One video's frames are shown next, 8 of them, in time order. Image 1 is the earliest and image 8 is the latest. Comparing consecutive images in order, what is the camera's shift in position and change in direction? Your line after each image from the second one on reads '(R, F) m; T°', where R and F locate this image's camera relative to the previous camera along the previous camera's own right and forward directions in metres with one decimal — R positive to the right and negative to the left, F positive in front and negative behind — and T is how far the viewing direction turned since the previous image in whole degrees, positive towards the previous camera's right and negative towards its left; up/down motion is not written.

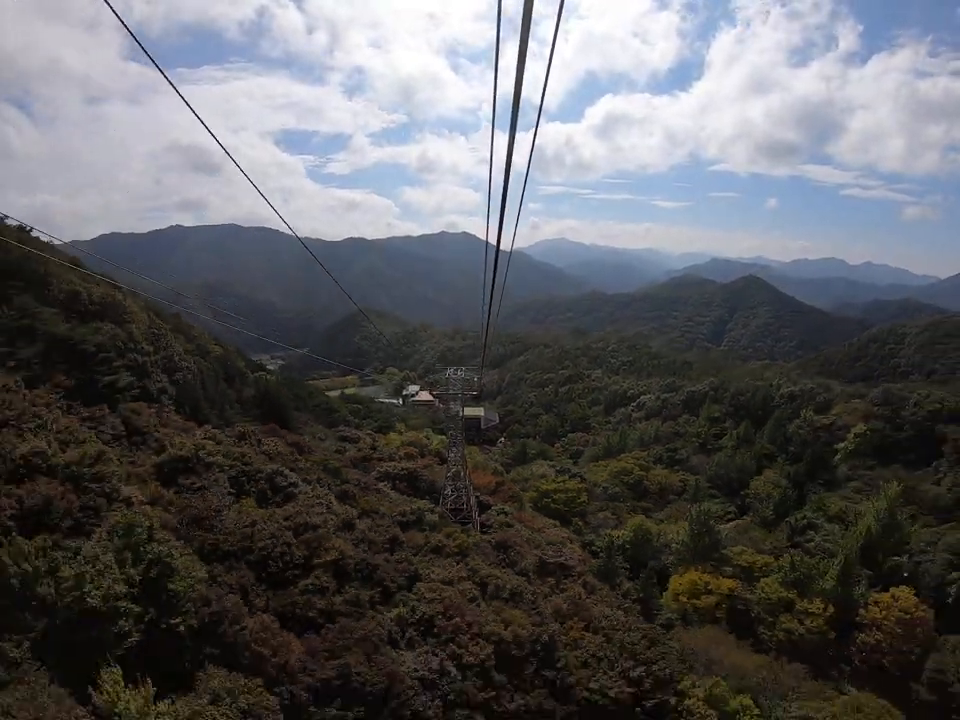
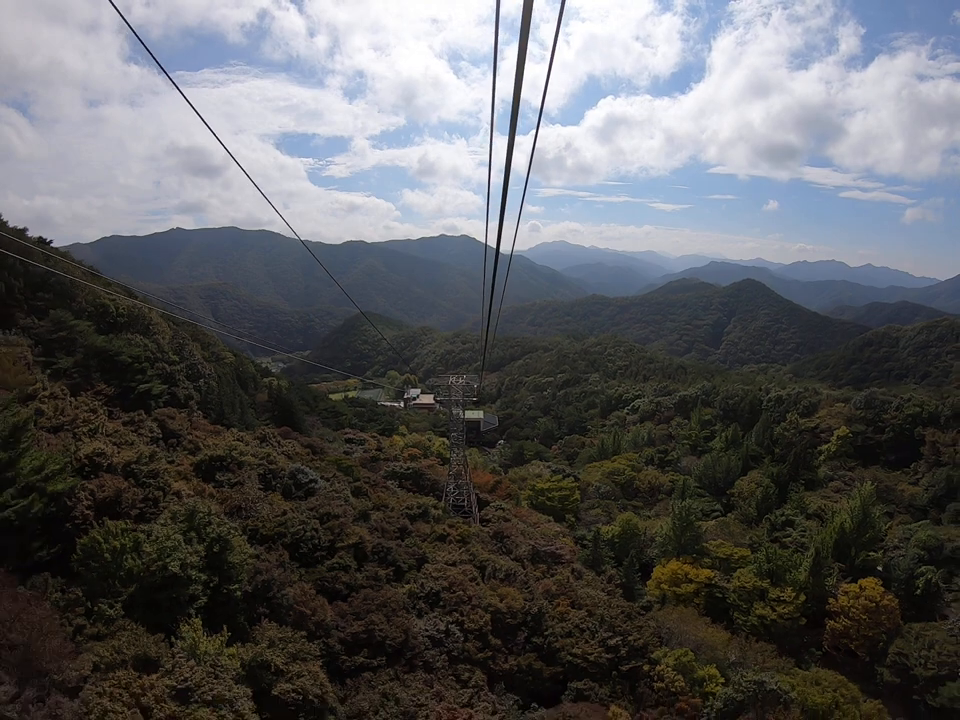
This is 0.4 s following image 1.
(0.0, -1.3) m; 0°
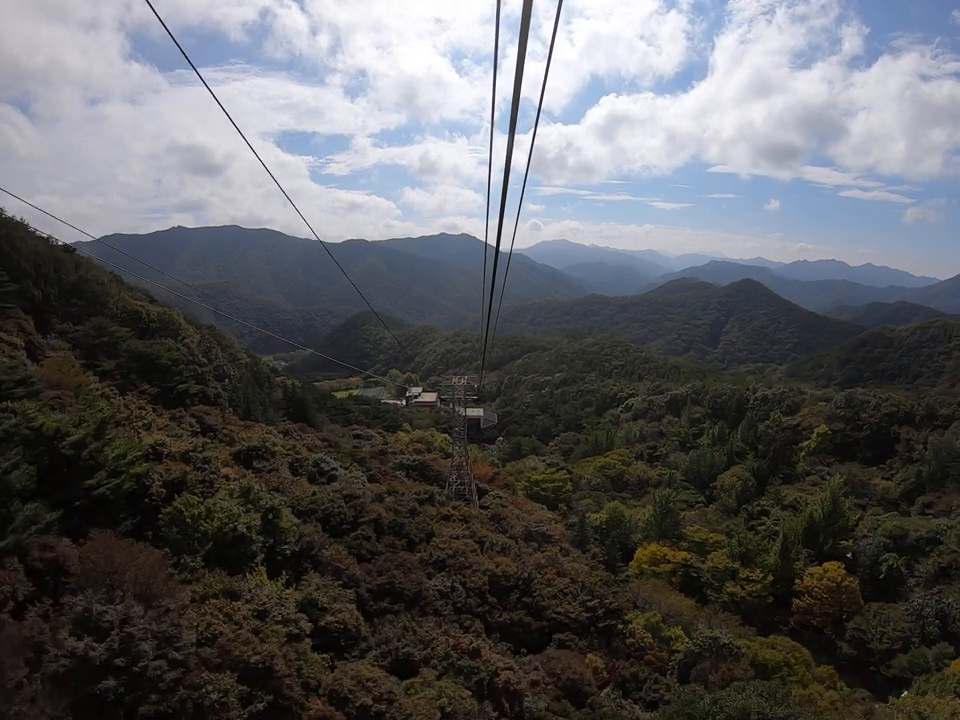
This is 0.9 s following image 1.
(0.0, -1.6) m; 0°
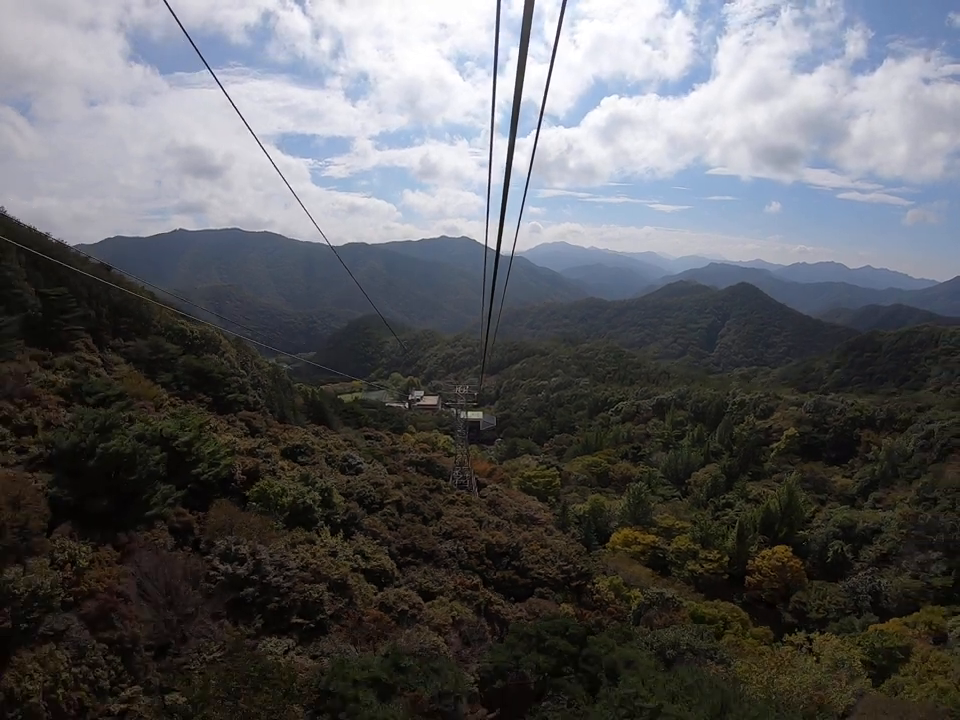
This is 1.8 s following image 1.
(0.0, -3.0) m; 0°
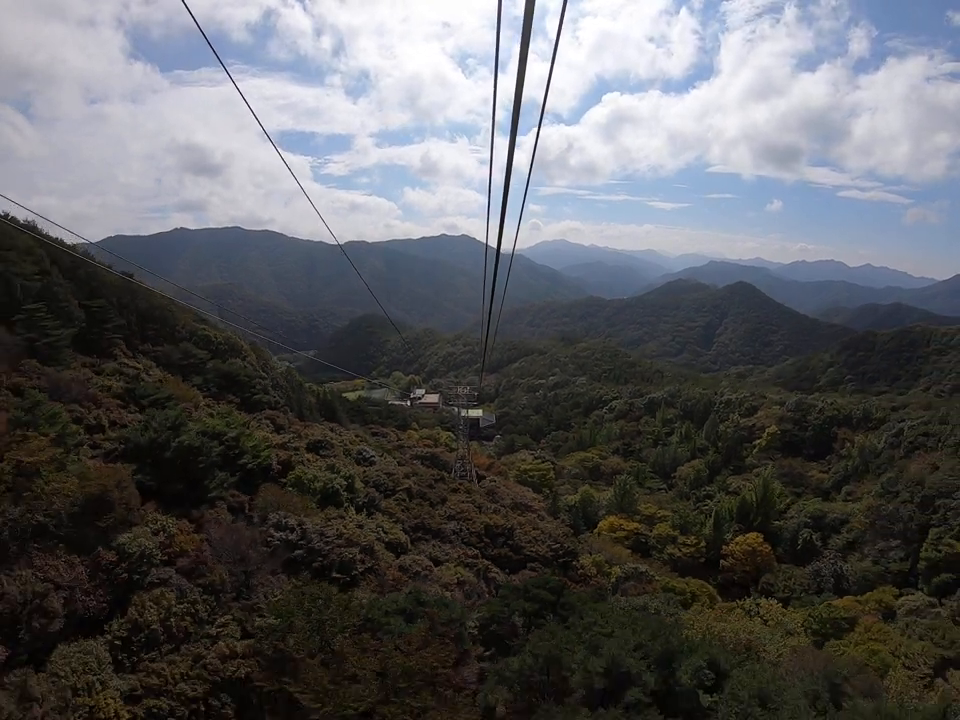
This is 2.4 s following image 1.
(0.0, -2.0) m; 0°
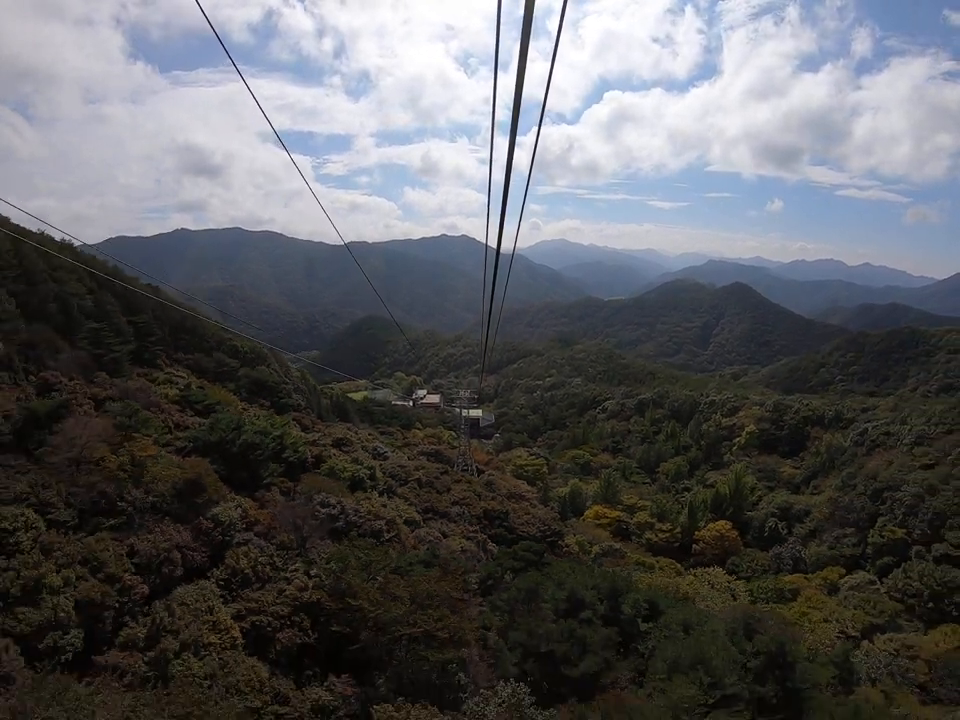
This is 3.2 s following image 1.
(0.0, -2.7) m; 0°
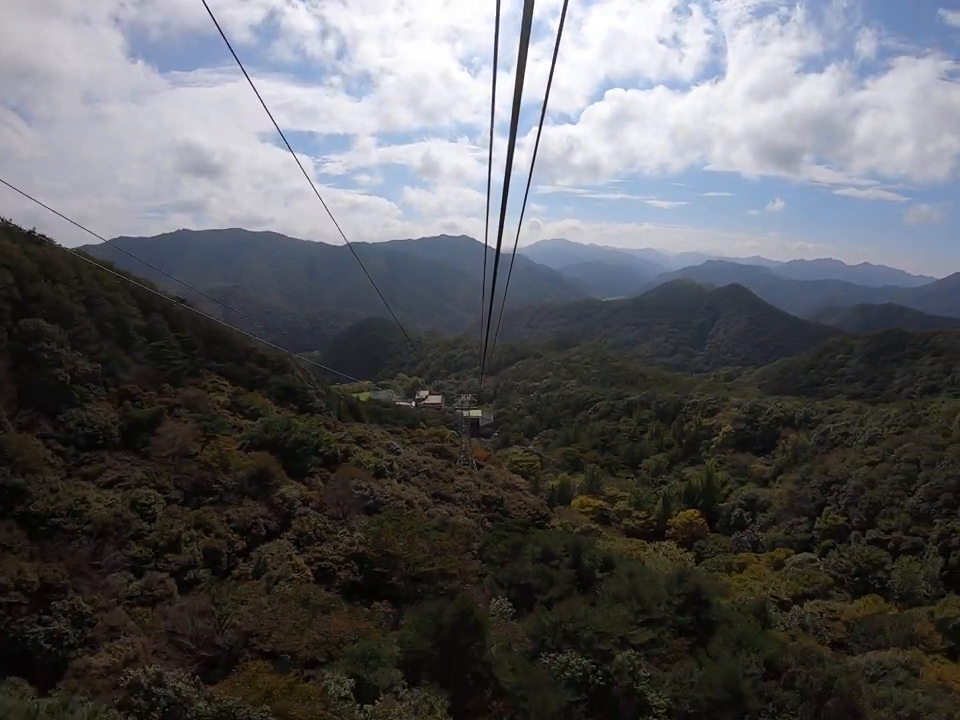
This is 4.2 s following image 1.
(0.0, -3.4) m; 0°
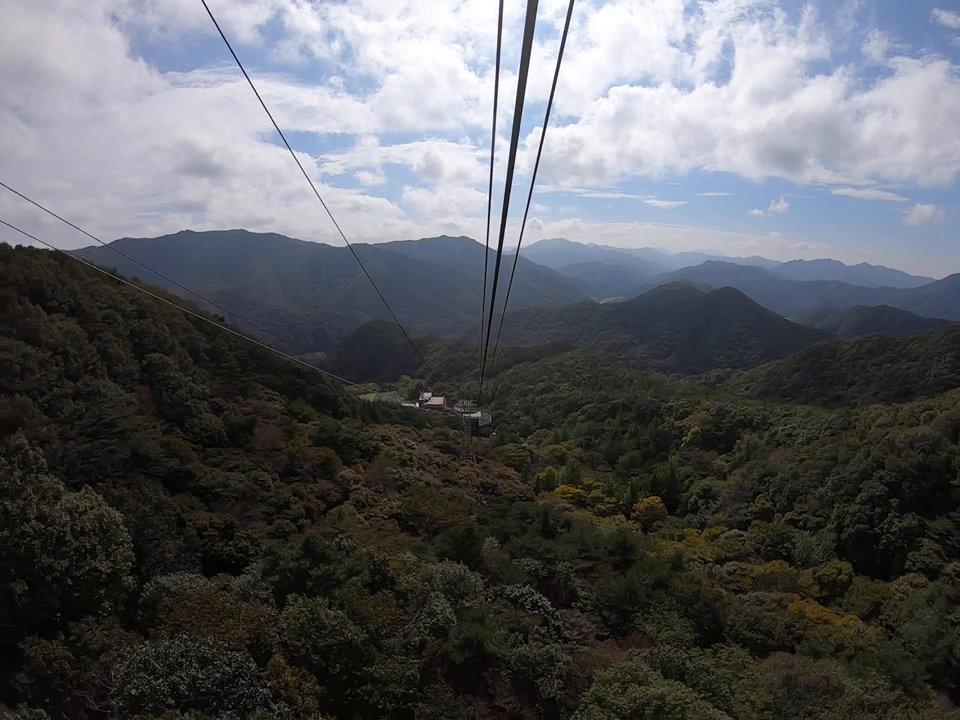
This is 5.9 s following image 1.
(0.0, -6.1) m; 0°
